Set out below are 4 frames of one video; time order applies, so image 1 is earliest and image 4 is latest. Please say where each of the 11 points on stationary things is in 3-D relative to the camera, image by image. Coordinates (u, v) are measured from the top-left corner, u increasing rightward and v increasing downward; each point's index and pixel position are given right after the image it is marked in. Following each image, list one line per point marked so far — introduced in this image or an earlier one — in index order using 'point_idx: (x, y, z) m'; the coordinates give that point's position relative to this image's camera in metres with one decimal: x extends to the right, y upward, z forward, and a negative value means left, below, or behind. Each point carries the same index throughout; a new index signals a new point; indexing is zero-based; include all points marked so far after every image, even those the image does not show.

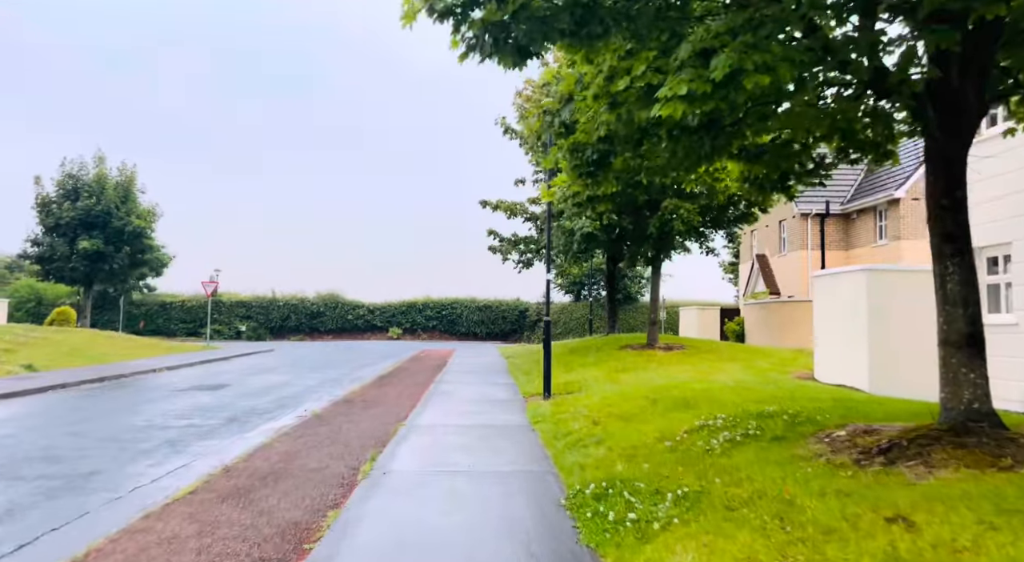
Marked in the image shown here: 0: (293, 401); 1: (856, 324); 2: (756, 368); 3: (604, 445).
0: (-4.5, -2.5, +12.9) m
1: (+6.2, -0.8, +11.1) m
2: (+5.2, -1.9, +13.3) m
3: (+1.1, -1.9, +7.2) m
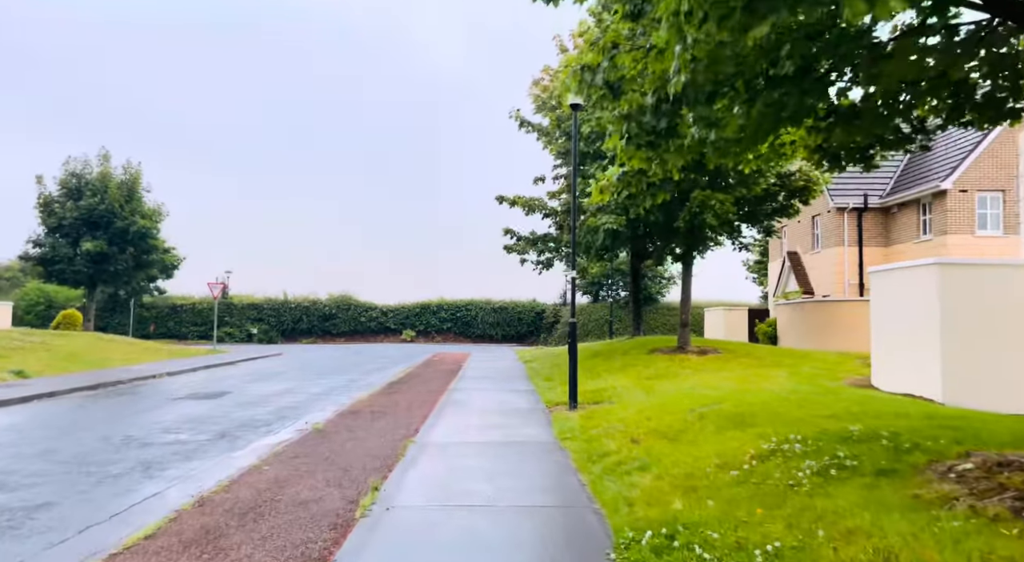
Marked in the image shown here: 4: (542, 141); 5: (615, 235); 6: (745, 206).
0: (-4.1, -2.5, +11.8) m
1: (+6.6, -0.7, +9.8) m
2: (+5.7, -1.8, +12.0) m
3: (+1.4, -1.8, +6.0) m
4: (+1.0, +4.5, +20.0) m
5: (+2.8, +1.2, +16.4) m
6: (+5.8, +1.9, +15.6) m
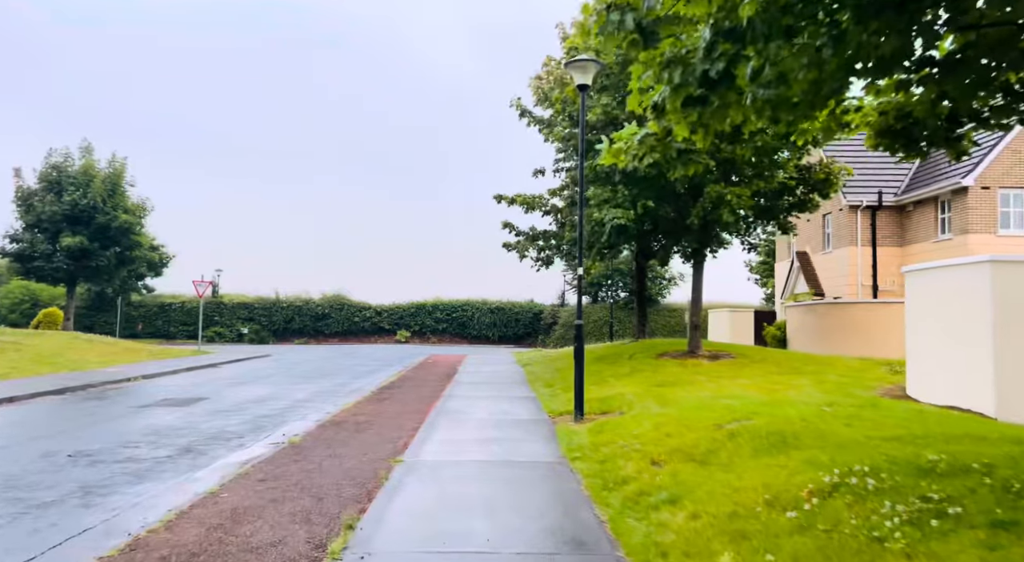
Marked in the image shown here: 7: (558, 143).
0: (-4.1, -2.4, +10.8) m
1: (+6.6, -0.7, +8.8) m
2: (+5.7, -1.8, +11.0) m
3: (+1.4, -1.8, +5.0) m
4: (+1.0, +4.5, +18.9) m
5: (+2.7, +1.2, +15.4) m
6: (+5.8, +1.9, +14.6) m
7: (+1.3, +3.8, +17.3) m
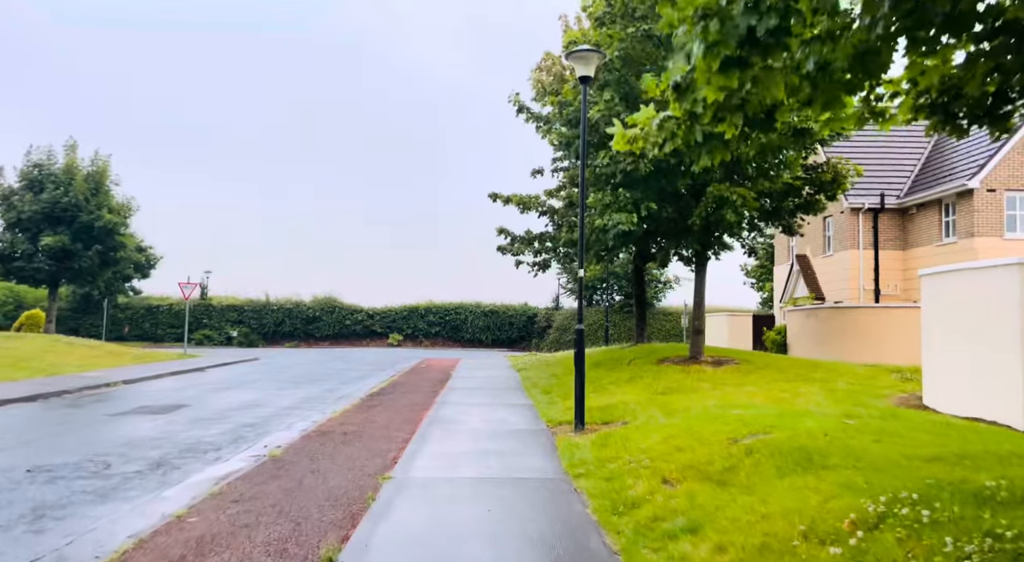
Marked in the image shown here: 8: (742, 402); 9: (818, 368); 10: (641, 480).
0: (-4.2, -2.5, +10.1) m
1: (+6.5, -0.7, +8.3) m
2: (+5.6, -1.9, +10.5) m
3: (+1.4, -1.8, +4.4) m
4: (+0.9, +4.4, +18.4) m
5: (+2.6, +1.2, +14.9) m
6: (+5.8, +1.9, +14.1) m
7: (+1.2, +3.8, +16.8) m
8: (+3.6, -1.9, +9.9) m
9: (+6.6, -1.9, +13.4) m
10: (+1.3, -2.0, +6.2) m
